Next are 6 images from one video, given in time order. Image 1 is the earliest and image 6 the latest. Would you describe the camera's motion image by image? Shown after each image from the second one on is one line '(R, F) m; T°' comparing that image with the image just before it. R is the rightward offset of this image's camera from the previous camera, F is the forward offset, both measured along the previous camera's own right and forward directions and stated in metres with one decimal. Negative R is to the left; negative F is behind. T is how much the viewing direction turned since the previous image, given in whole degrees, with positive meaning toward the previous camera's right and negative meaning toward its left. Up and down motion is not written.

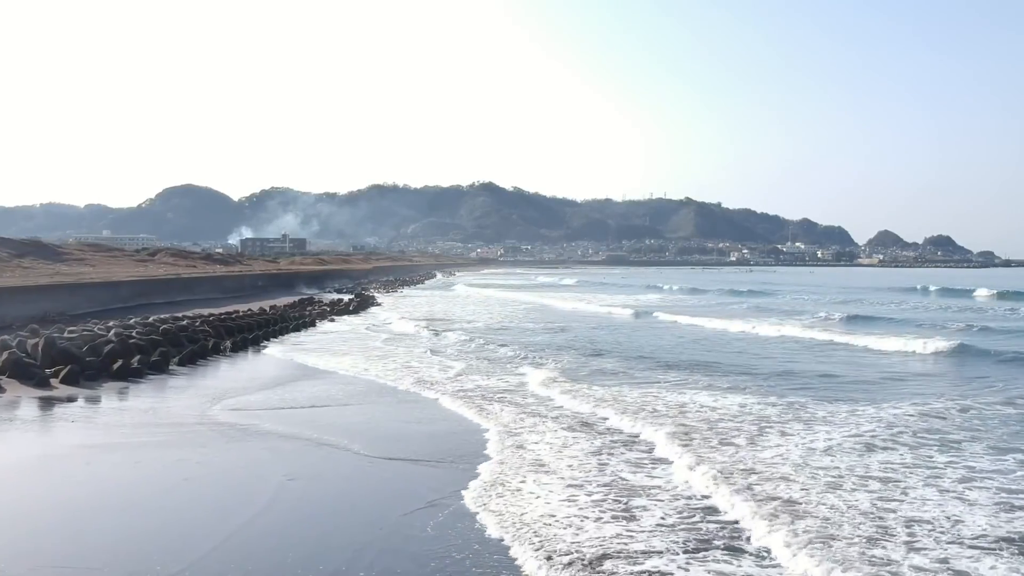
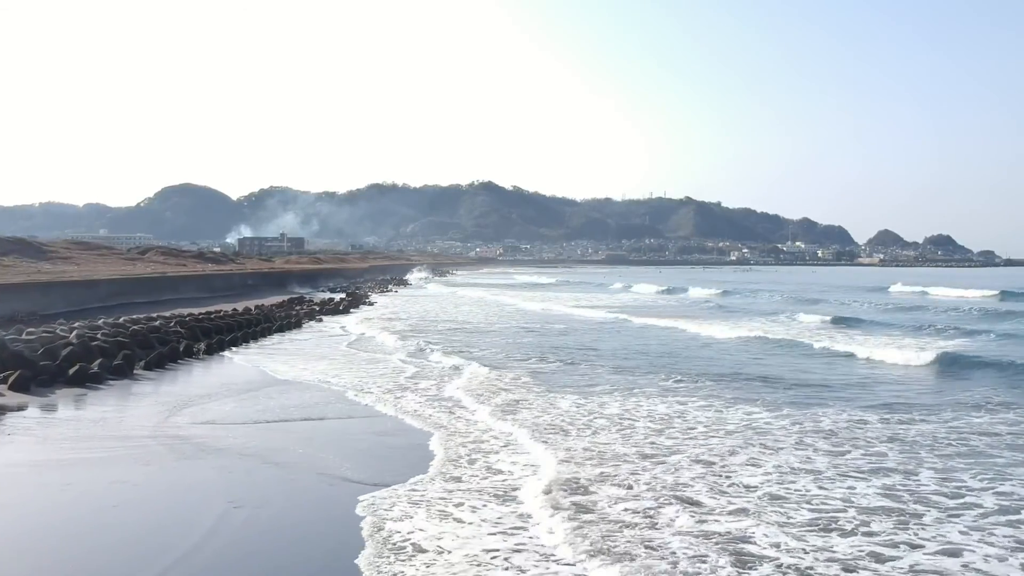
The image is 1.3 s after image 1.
(+0.2, +1.1) m; 0°
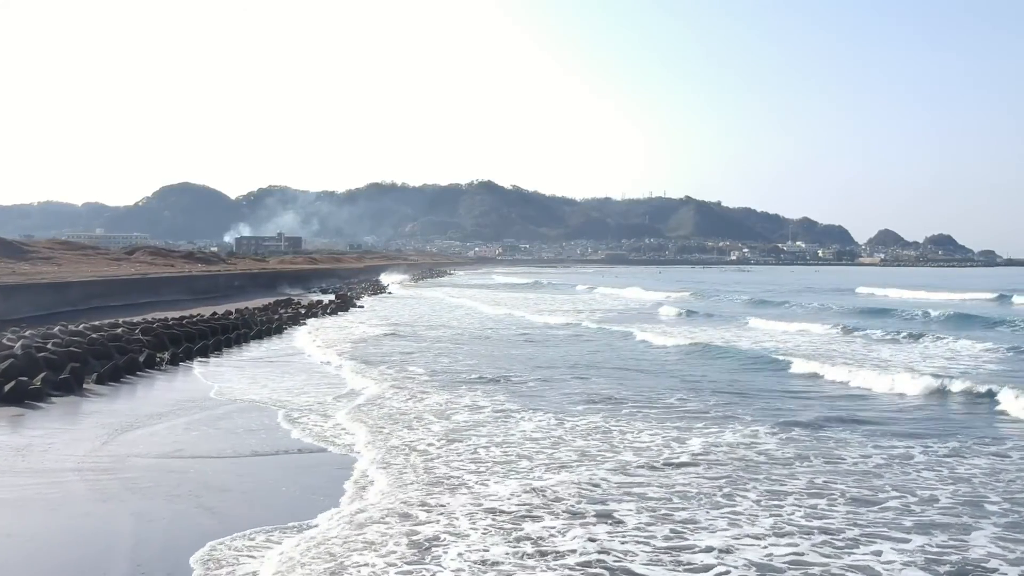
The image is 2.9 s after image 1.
(+0.2, +1.5) m; 0°
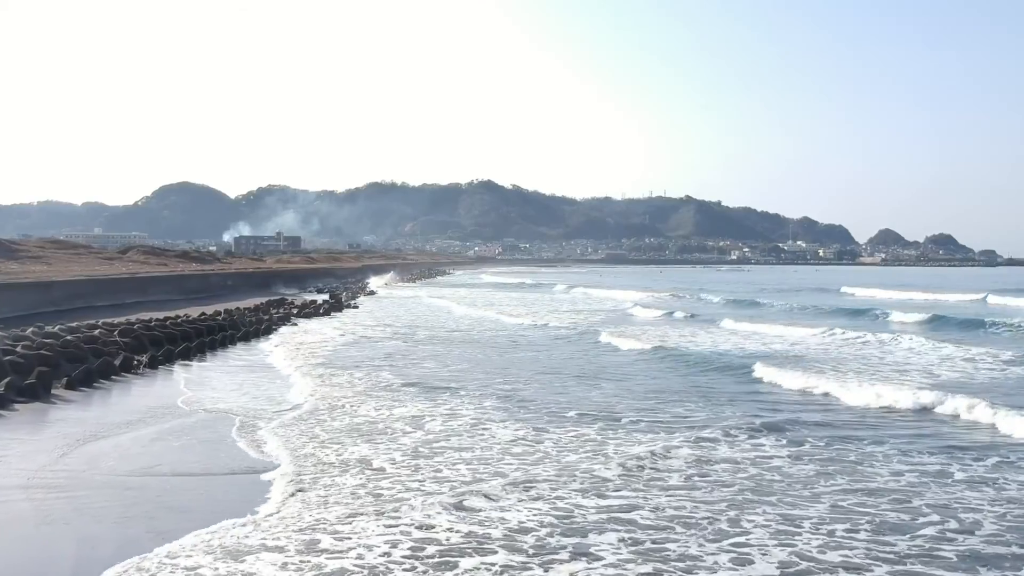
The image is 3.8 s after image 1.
(+0.1, +0.8) m; 0°
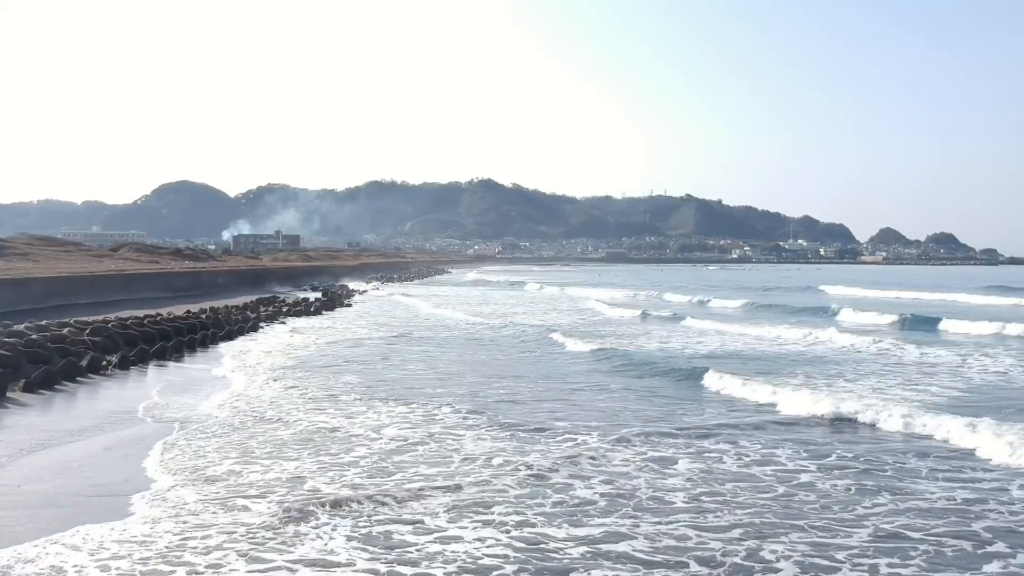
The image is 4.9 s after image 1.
(+0.1, +1.0) m; 0°
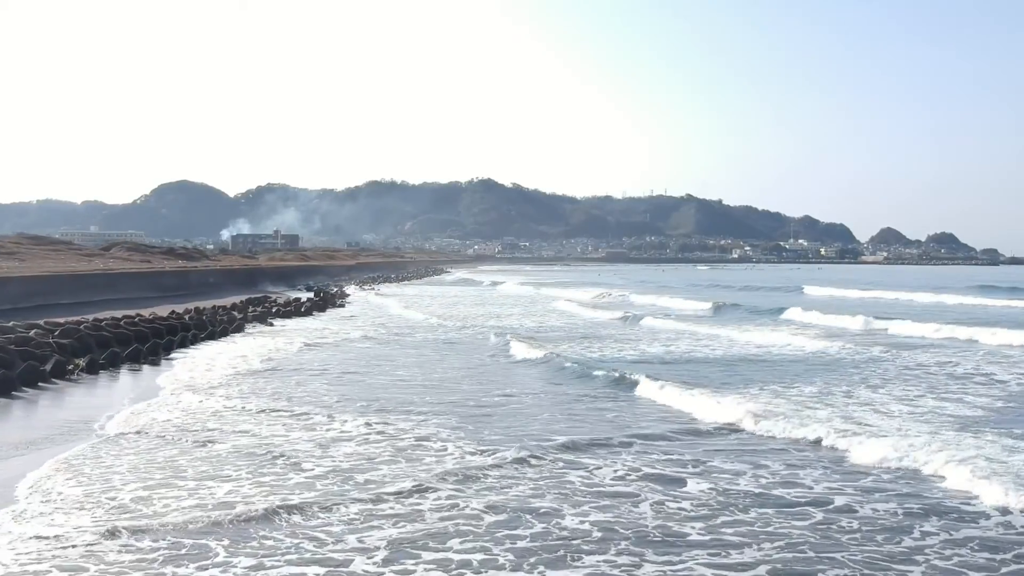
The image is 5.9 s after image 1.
(+0.1, +0.9) m; 0°
